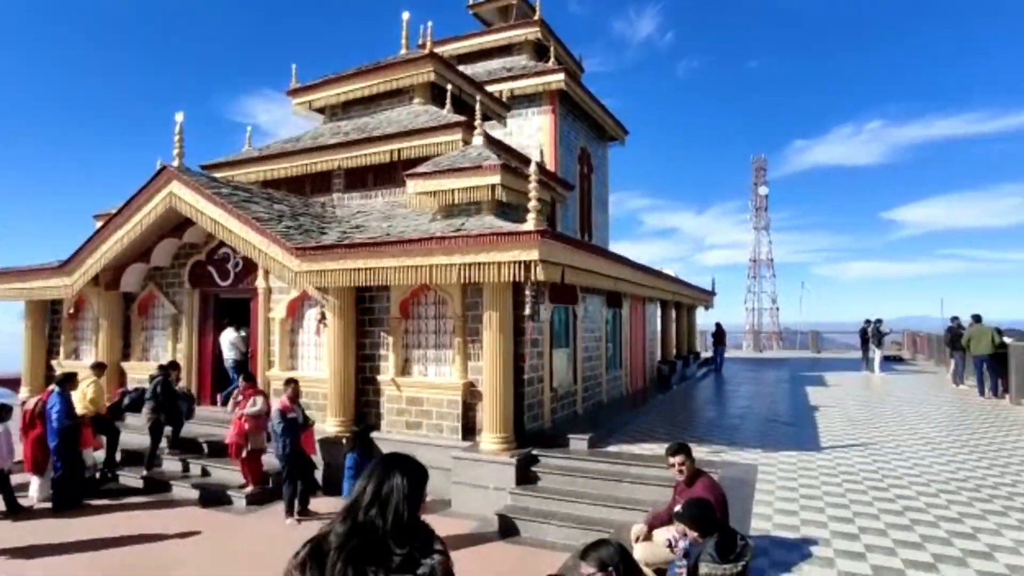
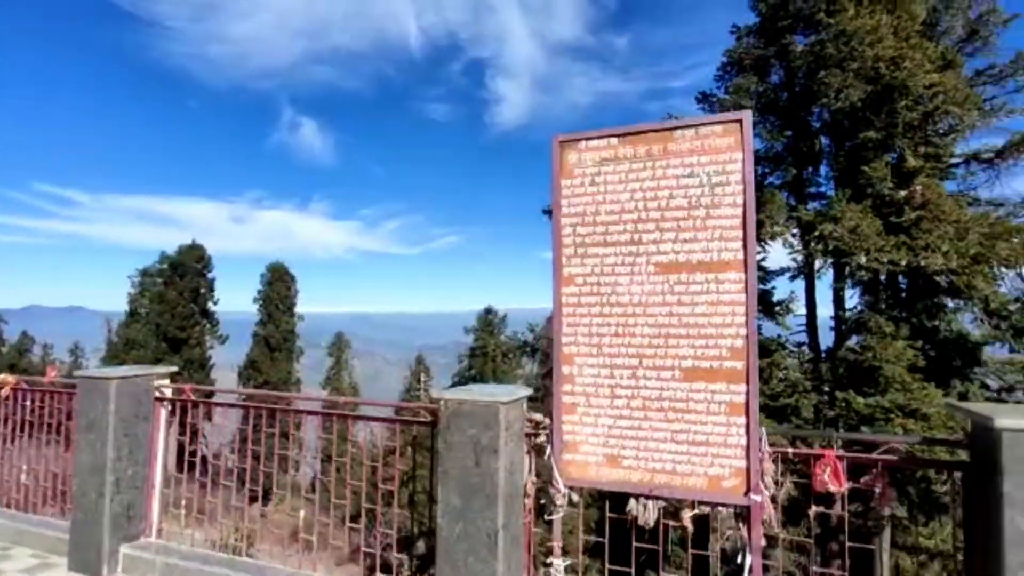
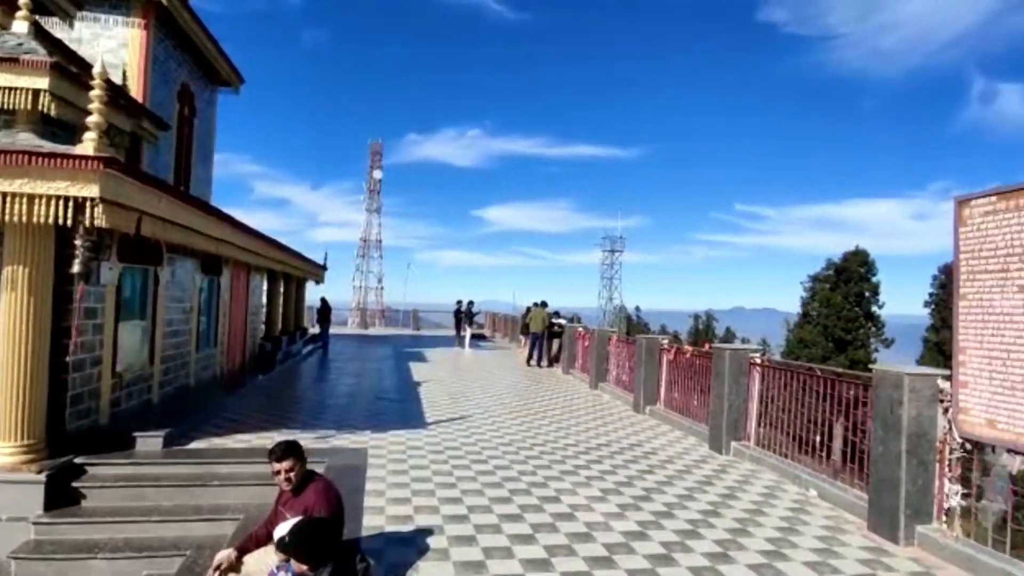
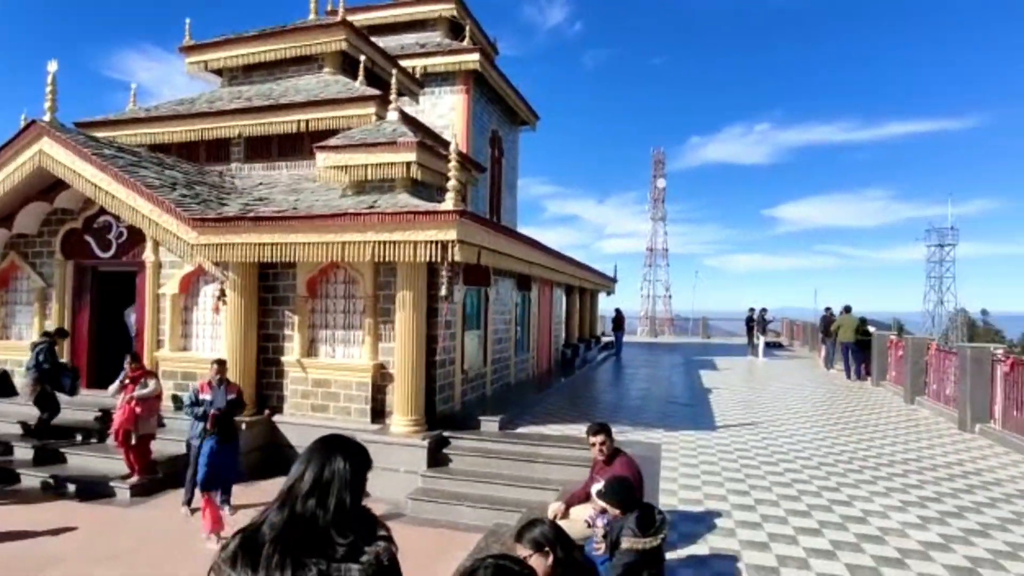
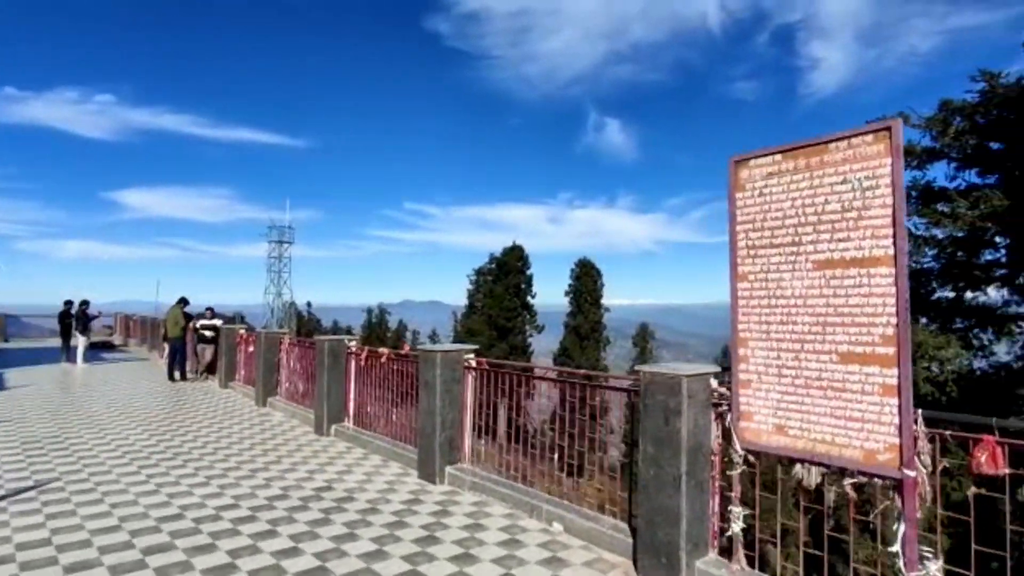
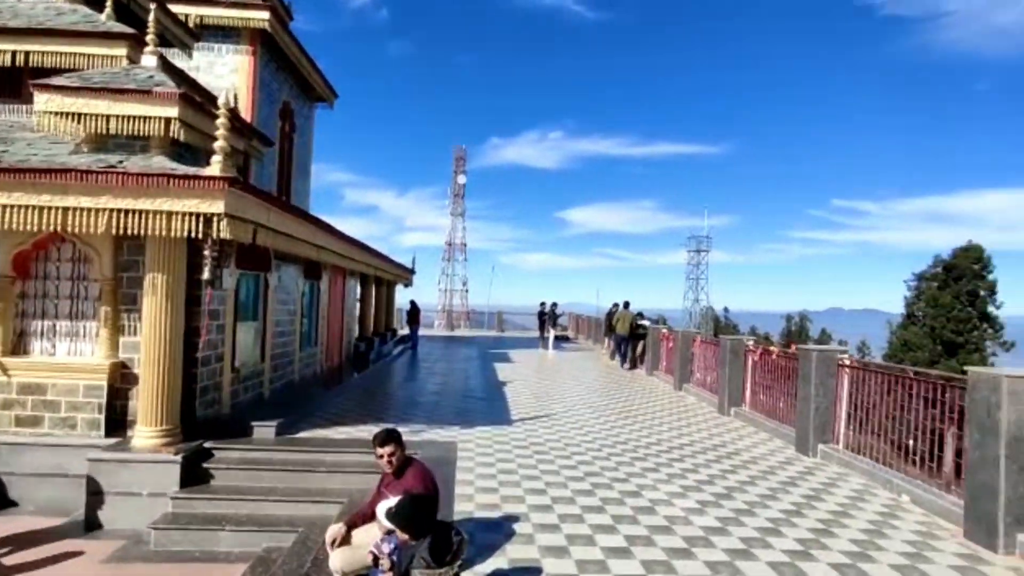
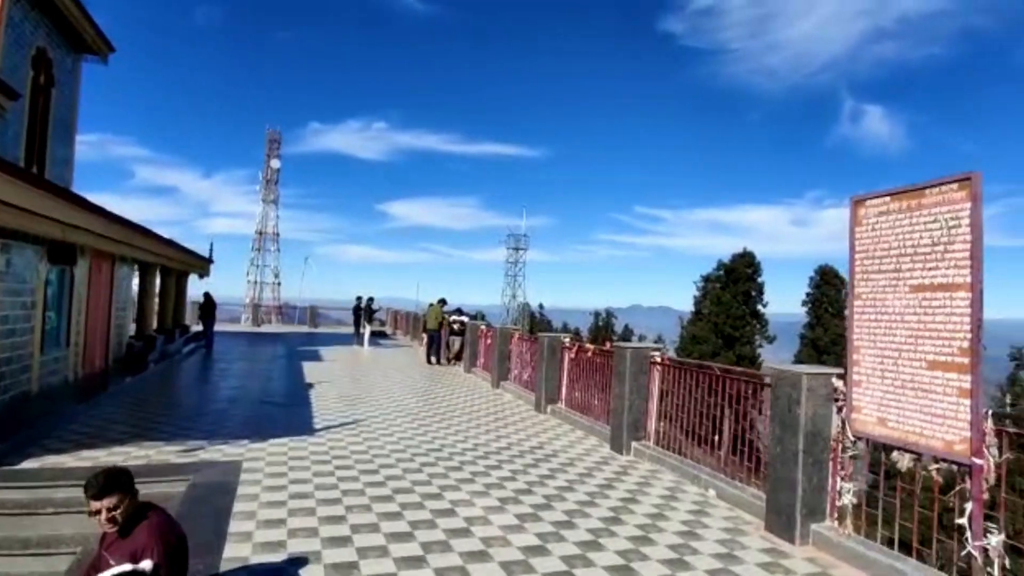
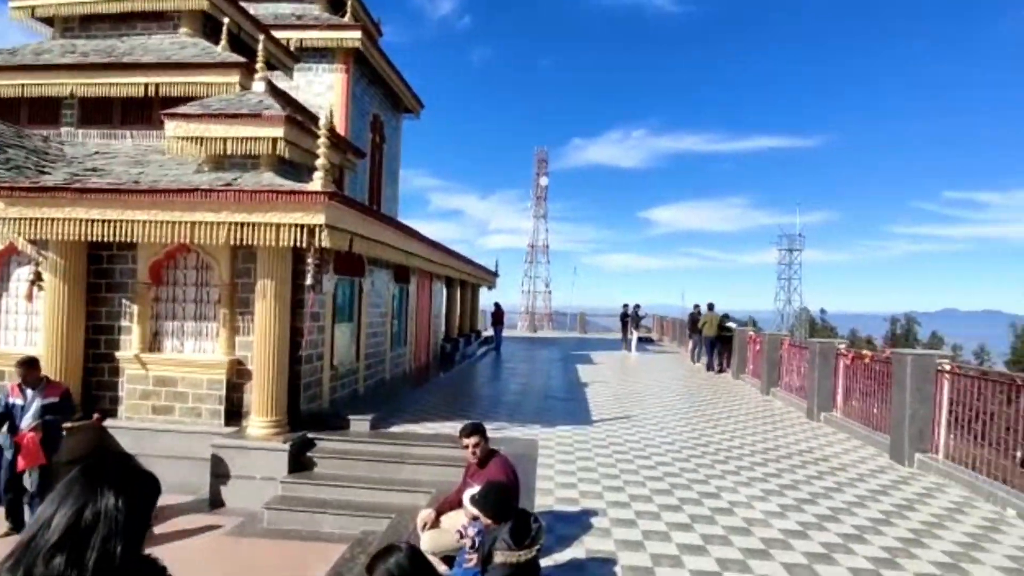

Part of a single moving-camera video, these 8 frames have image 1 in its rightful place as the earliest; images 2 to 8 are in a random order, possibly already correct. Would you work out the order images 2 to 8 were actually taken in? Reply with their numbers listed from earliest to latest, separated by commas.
4, 8, 6, 3, 7, 5, 2
